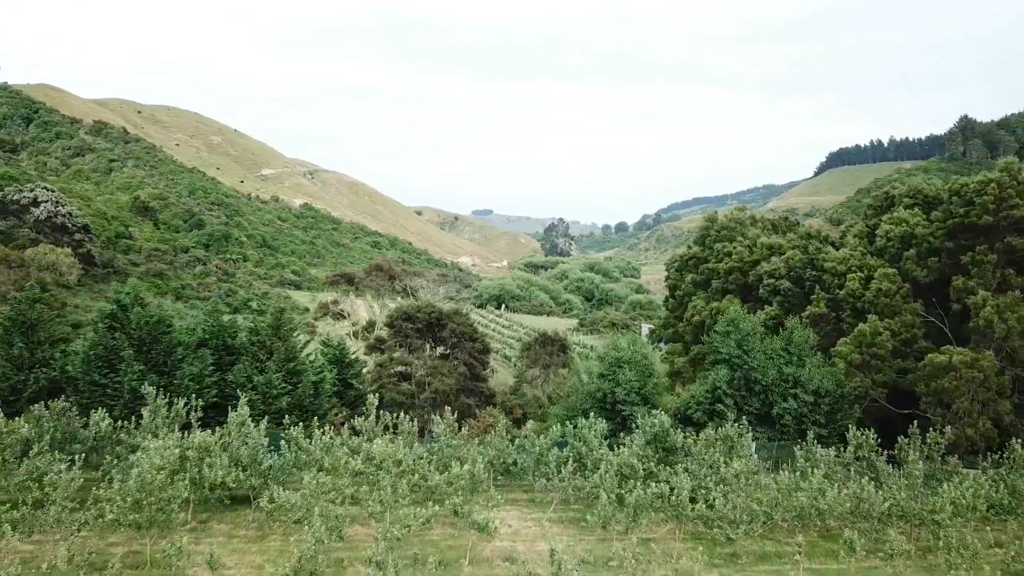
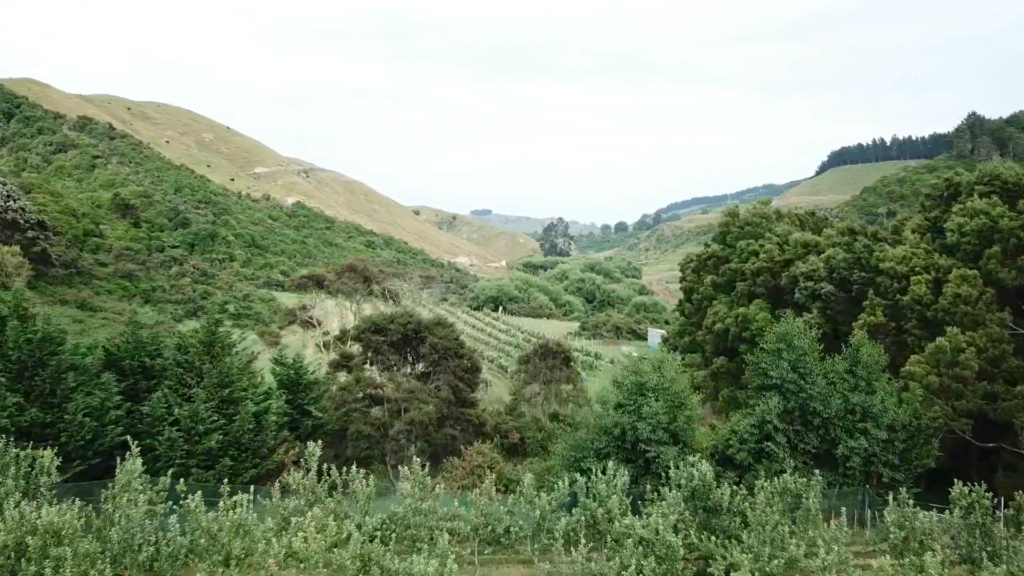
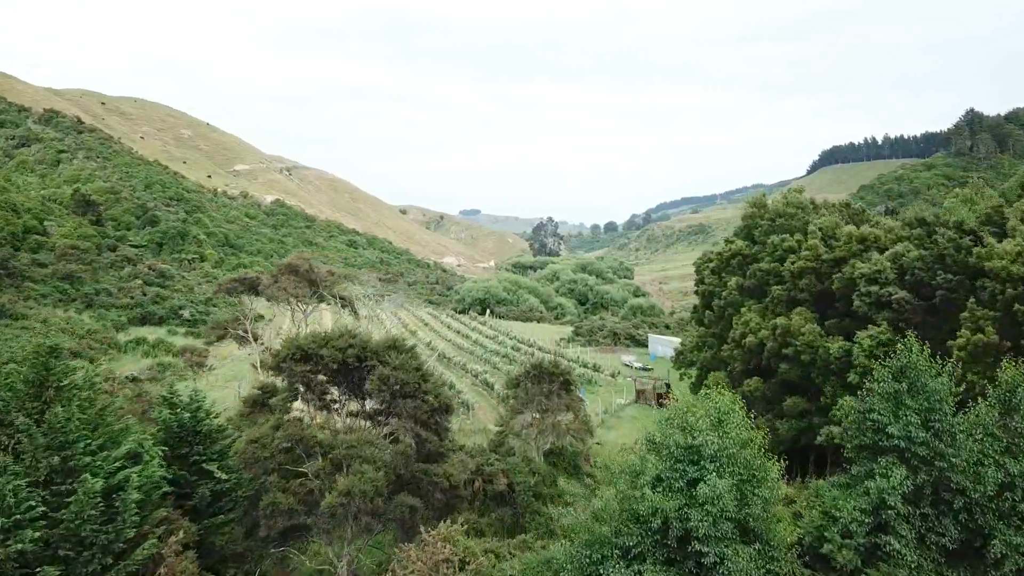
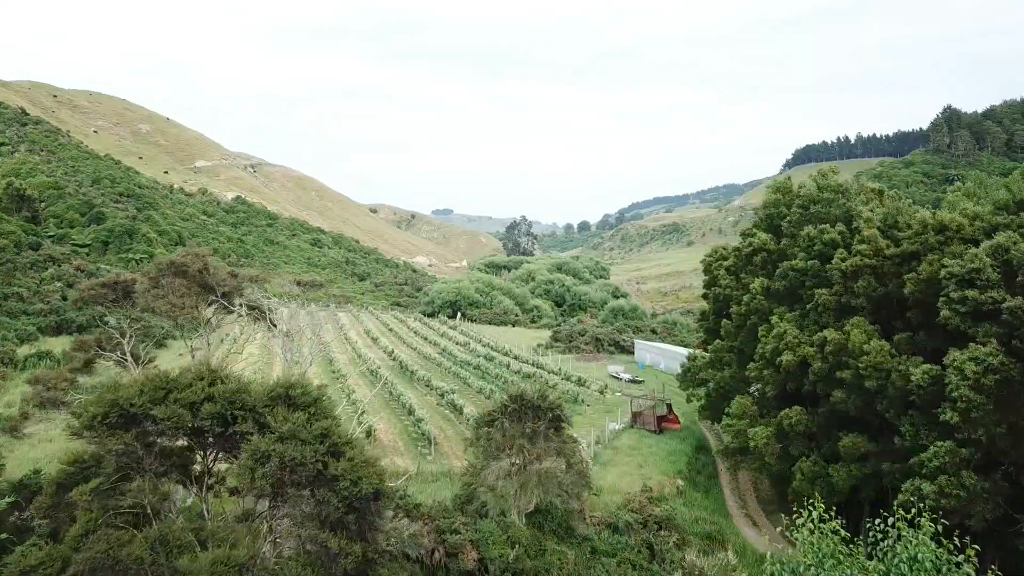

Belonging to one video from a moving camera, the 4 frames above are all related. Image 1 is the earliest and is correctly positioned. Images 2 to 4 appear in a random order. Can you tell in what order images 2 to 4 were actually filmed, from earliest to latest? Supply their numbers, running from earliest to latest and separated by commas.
2, 3, 4
